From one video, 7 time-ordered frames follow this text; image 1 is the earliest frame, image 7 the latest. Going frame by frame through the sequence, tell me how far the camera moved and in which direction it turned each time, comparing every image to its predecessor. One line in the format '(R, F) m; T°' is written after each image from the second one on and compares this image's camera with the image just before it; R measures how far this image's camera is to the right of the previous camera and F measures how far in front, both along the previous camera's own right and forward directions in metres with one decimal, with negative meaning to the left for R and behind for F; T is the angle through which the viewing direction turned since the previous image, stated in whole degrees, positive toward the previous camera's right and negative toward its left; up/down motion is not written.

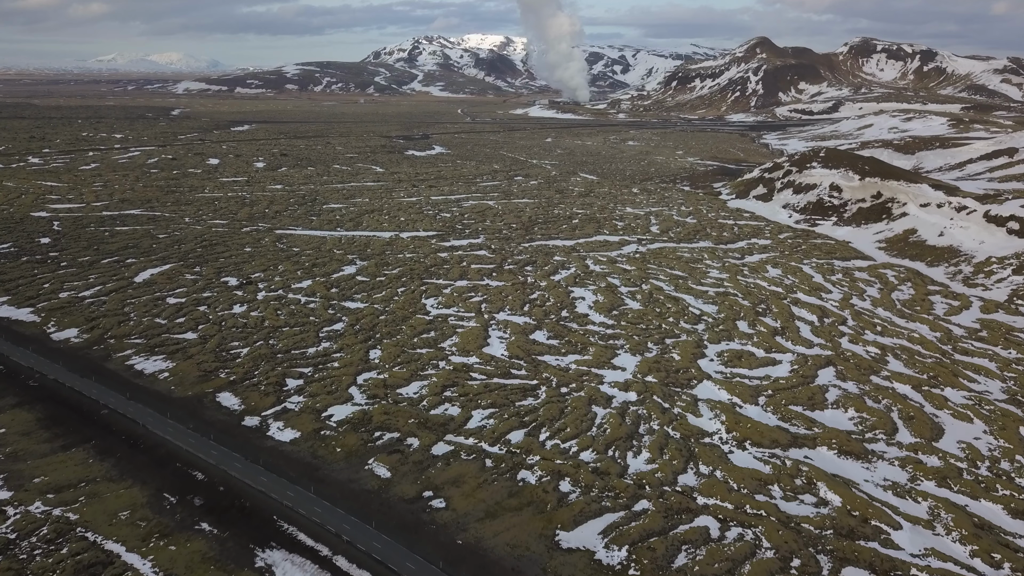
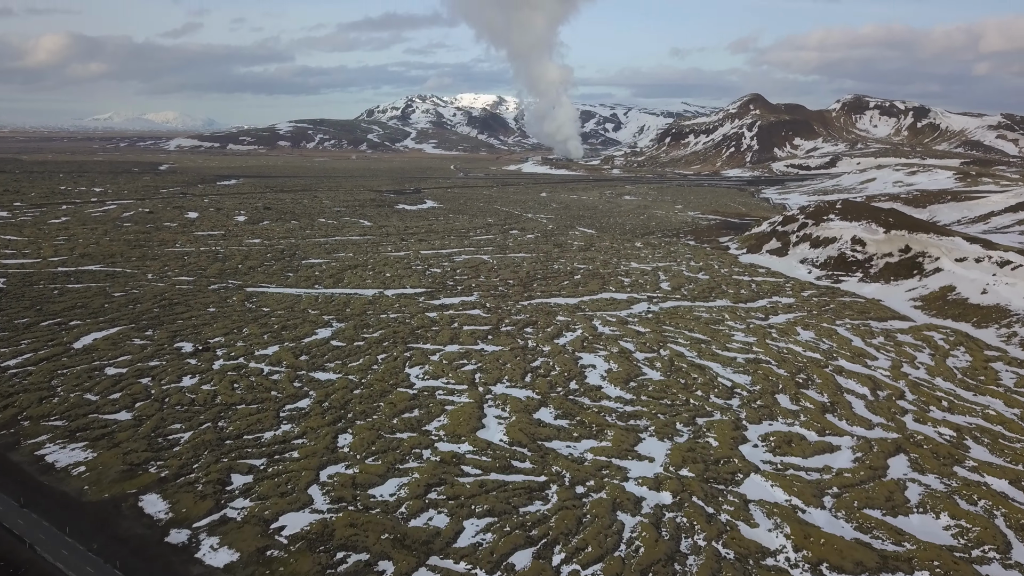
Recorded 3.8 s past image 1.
(-0.2, +4.2) m; +1°
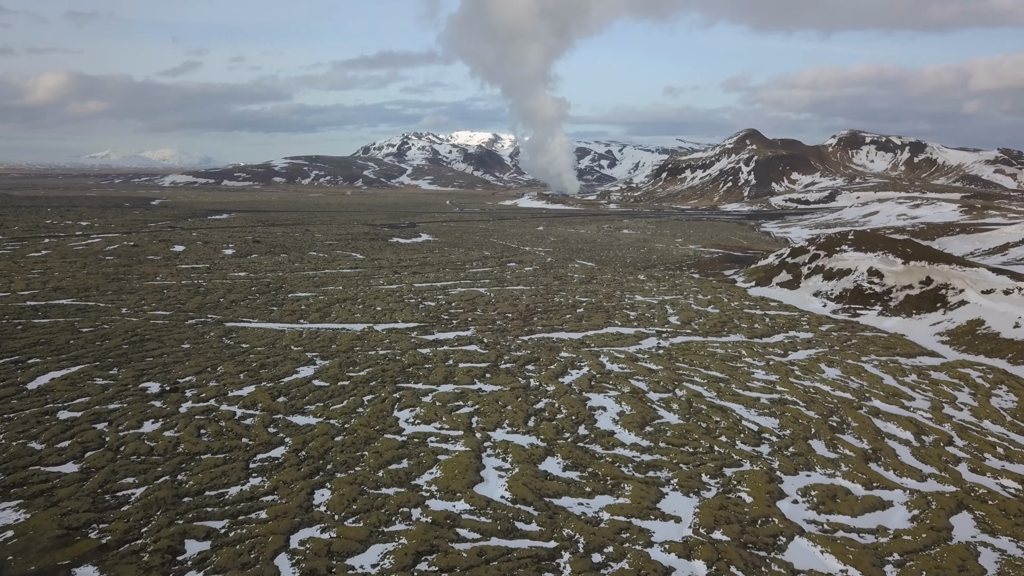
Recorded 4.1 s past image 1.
(-0.2, +2.5) m; 0°
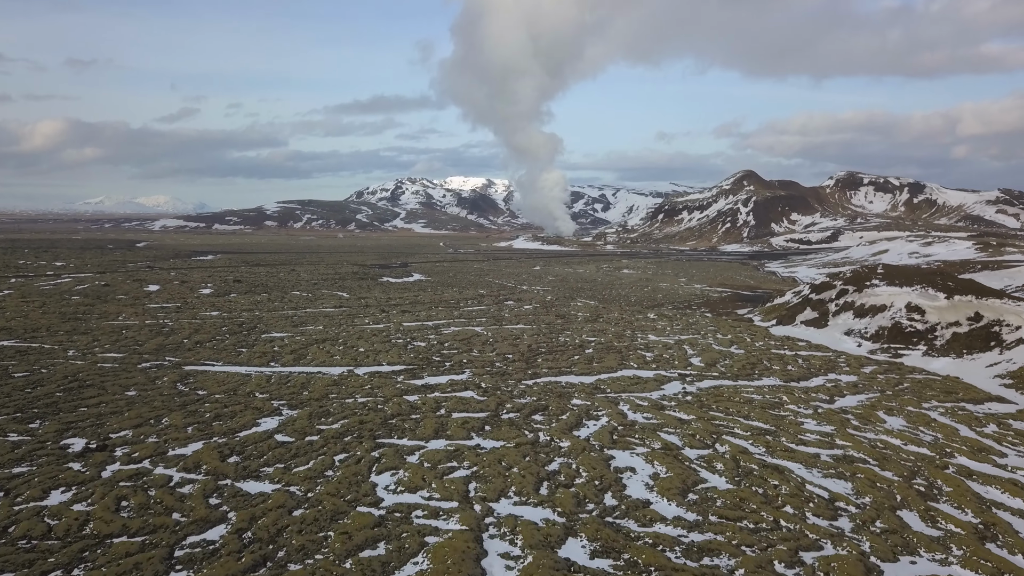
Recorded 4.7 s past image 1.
(-0.3, +4.4) m; 0°
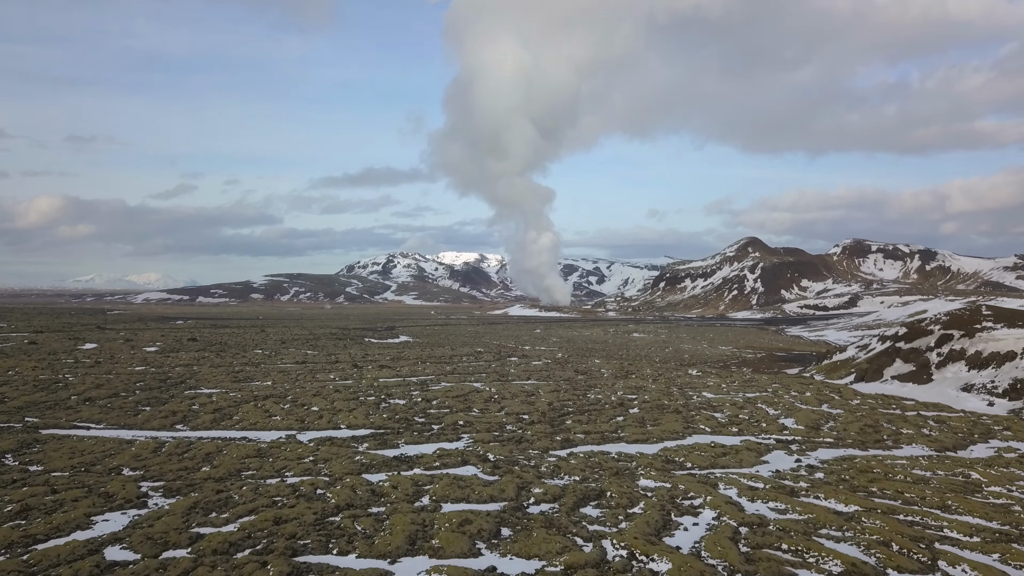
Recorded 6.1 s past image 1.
(-0.7, +9.8) m; +1°
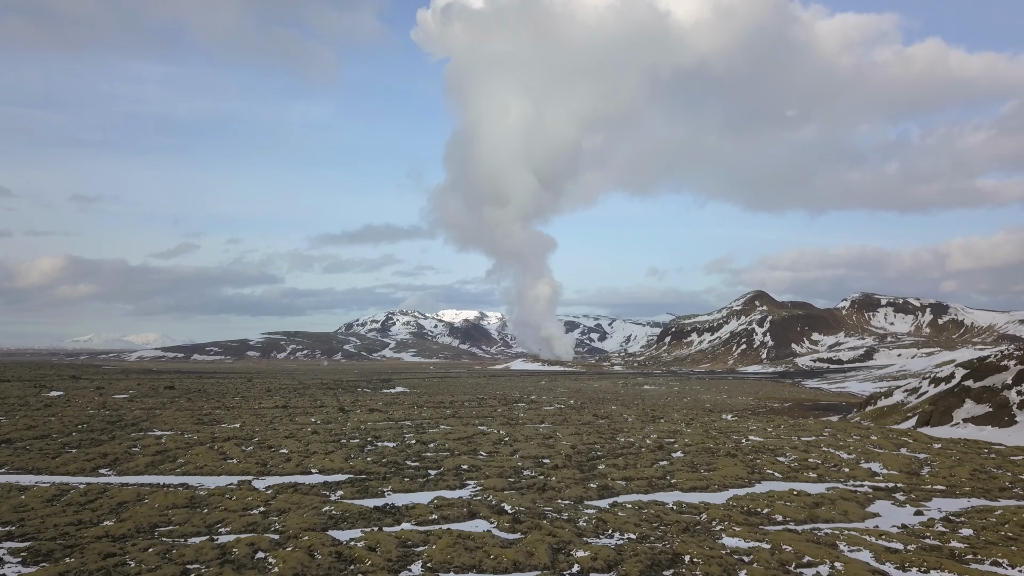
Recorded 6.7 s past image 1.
(-0.4, +4.6) m; 0°
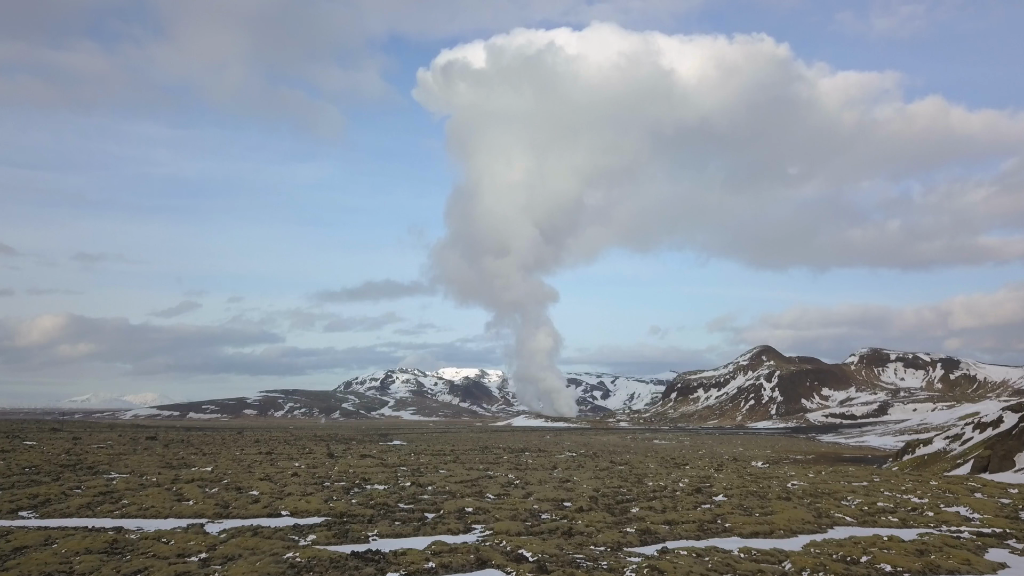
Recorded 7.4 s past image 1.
(-0.3, +2.9) m; 0°
